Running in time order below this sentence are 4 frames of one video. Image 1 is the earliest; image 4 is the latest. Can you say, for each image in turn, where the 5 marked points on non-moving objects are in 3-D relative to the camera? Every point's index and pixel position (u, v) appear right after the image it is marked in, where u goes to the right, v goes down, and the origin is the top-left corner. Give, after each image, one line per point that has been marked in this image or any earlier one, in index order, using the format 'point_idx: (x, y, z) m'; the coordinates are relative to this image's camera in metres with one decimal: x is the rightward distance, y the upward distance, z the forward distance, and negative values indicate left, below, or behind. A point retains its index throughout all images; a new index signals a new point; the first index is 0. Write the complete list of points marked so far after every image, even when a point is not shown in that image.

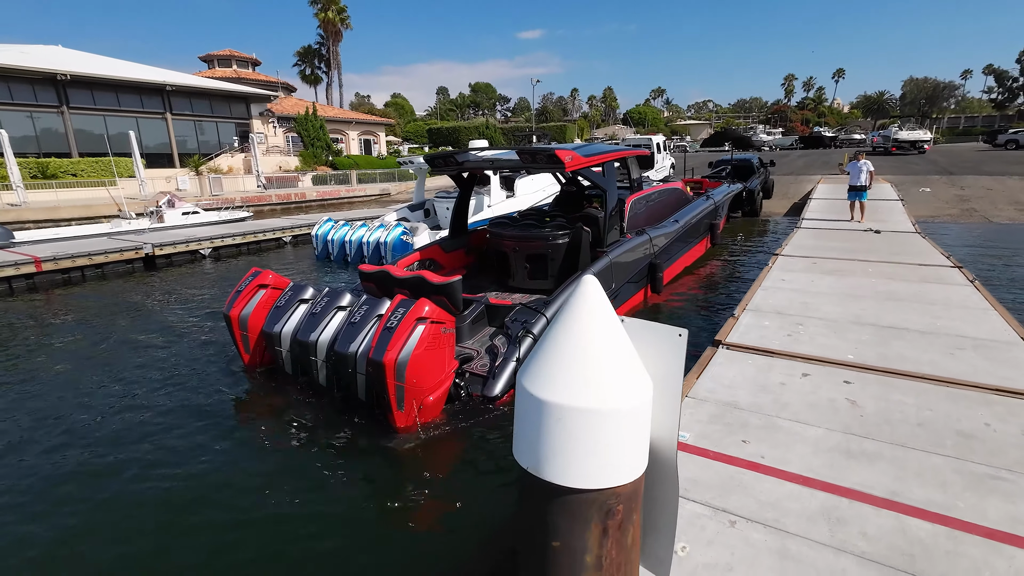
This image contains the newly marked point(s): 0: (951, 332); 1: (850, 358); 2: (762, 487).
0: (+3.4, -0.3, +4.1) m
1: (+2.4, -0.5, +3.6) m
2: (+1.1, -0.8, +2.3) m
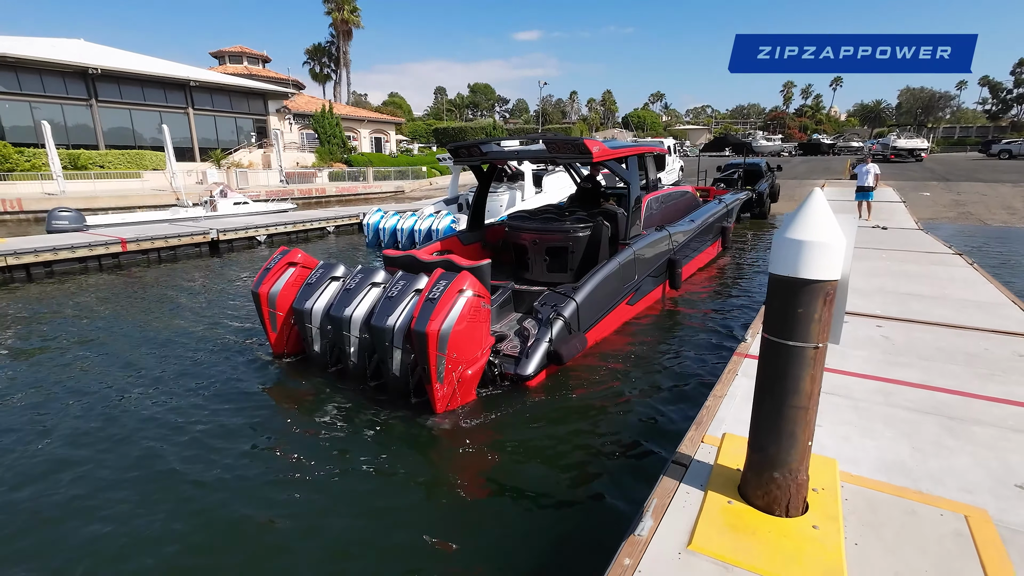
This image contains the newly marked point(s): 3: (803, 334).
0: (+4.3, -0.1, +5.1) m
1: (+3.2, -0.2, +4.6) m
2: (+2.0, -0.5, +3.2) m
3: (+1.0, -0.2, +1.8) m
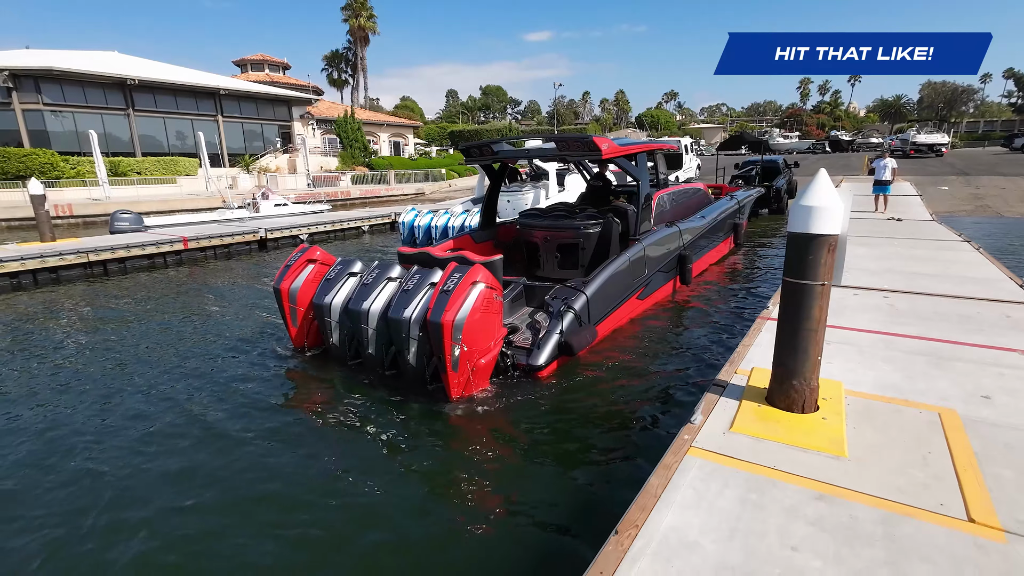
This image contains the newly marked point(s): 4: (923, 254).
0: (+4.8, +0.1, +5.6) m
1: (+3.7, 0.0, +5.2) m
2: (+2.4, -0.3, +3.9) m
3: (+1.4, +0.1, +2.4) m
4: (+5.5, +0.5, +7.0) m
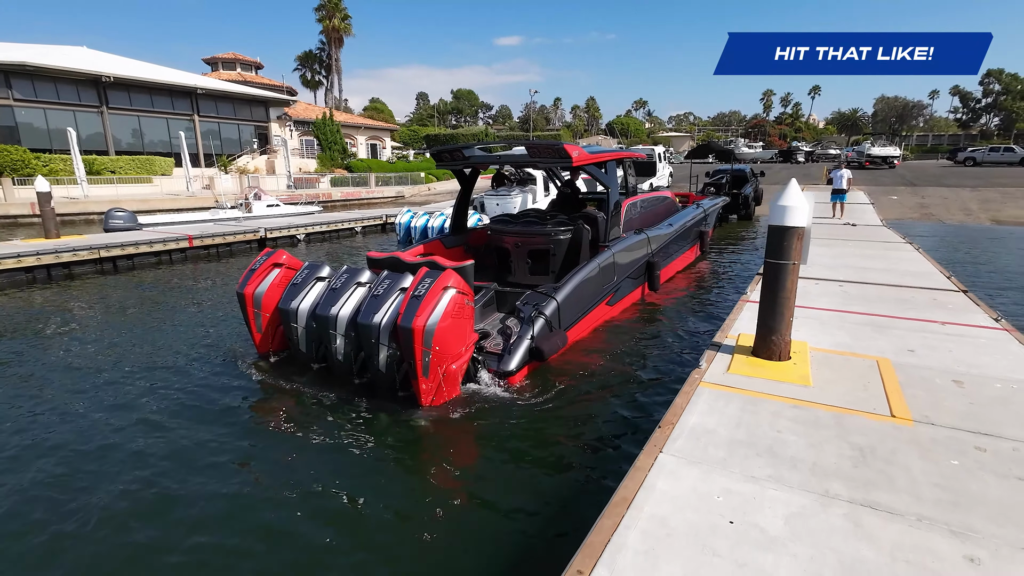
0: (+5.0, +0.2, +6.7) m
1: (+3.9, +0.1, +6.2) m
2: (+2.7, -0.2, +4.8) m
3: (+1.7, +0.2, +3.3) m
4: (+5.6, +0.5, +8.1) m
